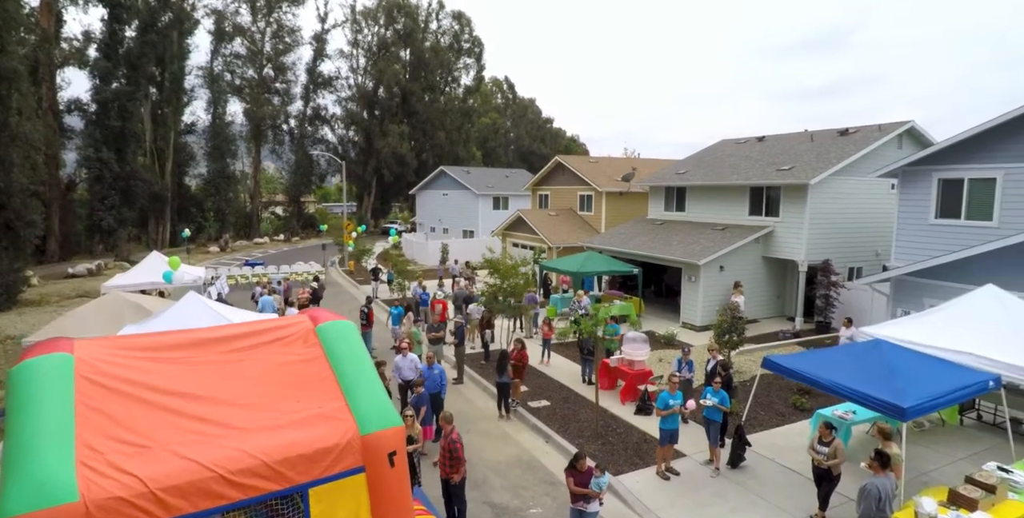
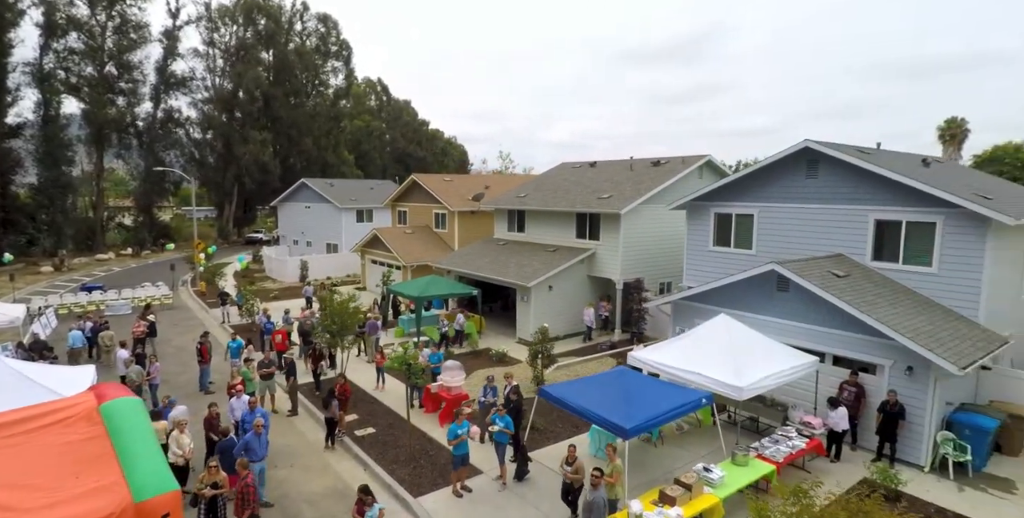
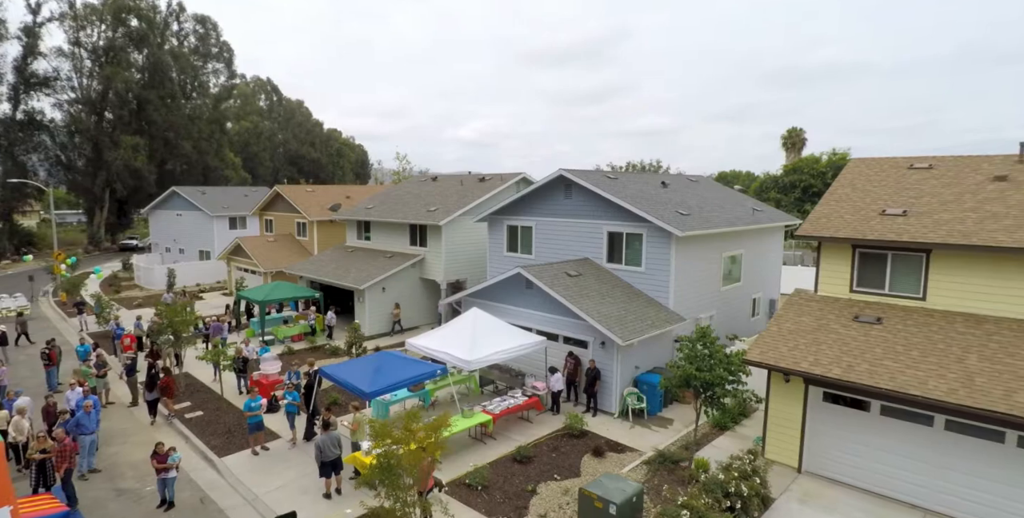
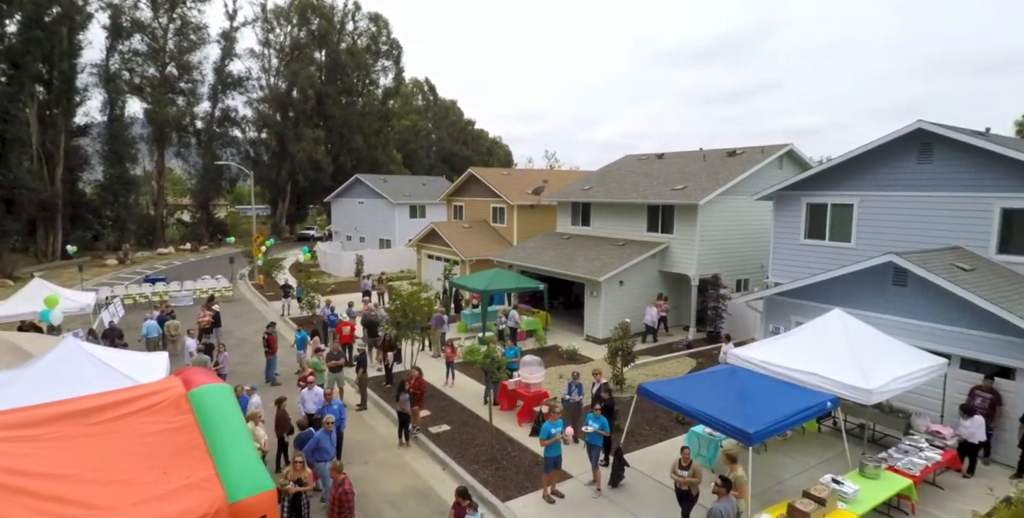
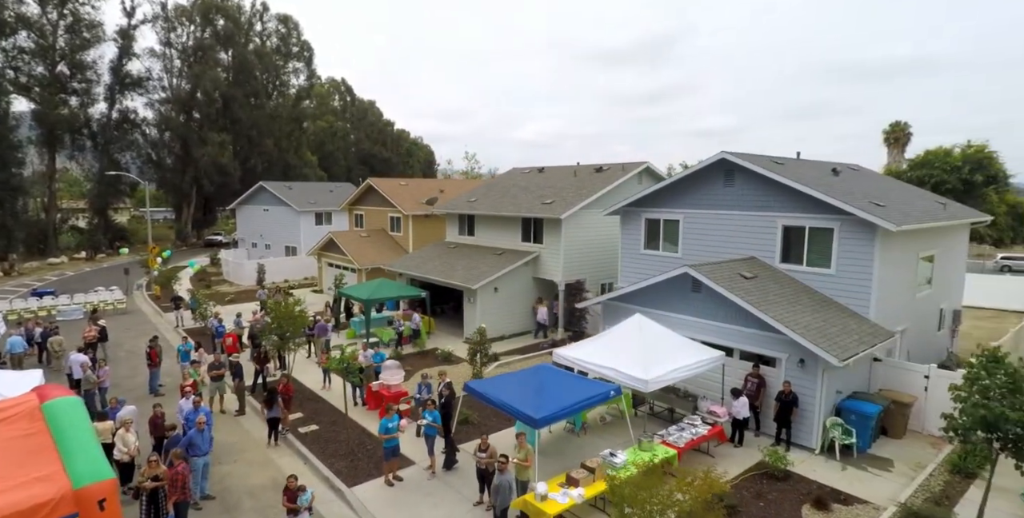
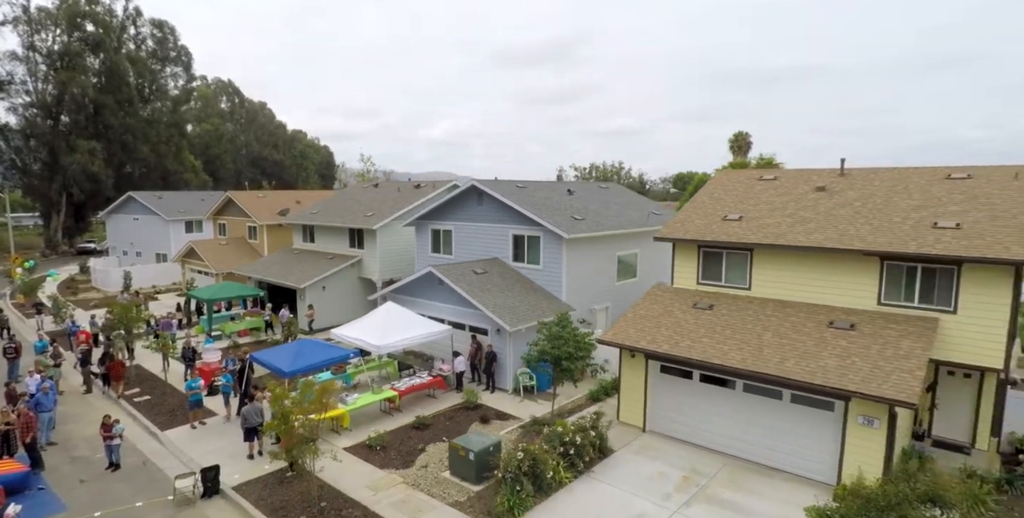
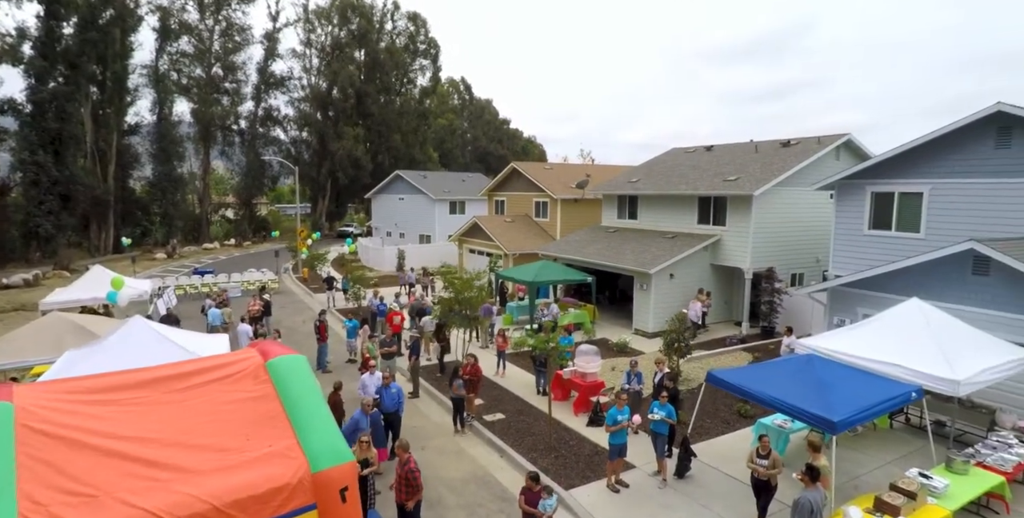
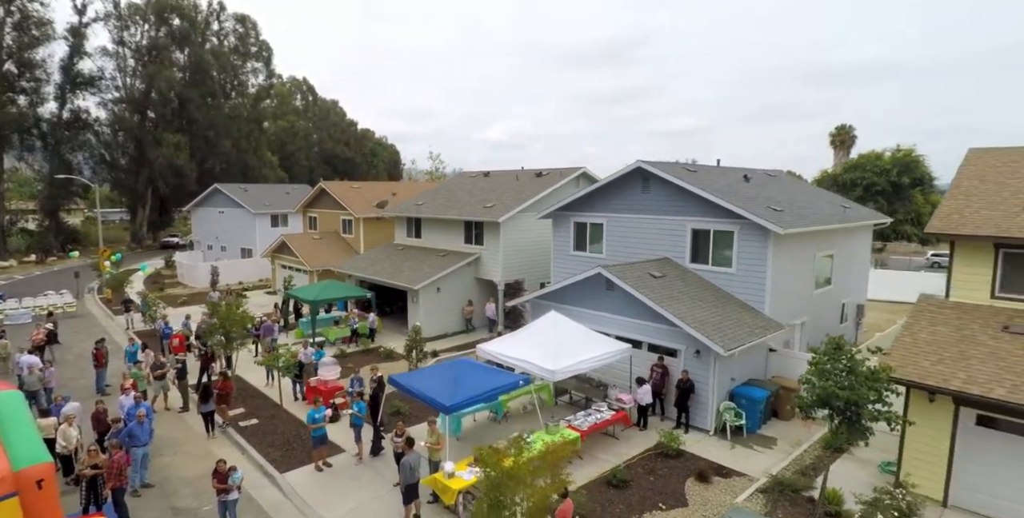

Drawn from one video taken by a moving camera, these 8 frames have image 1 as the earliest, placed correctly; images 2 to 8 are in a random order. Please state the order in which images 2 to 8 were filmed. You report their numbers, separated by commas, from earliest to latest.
7, 4, 2, 5, 8, 3, 6
